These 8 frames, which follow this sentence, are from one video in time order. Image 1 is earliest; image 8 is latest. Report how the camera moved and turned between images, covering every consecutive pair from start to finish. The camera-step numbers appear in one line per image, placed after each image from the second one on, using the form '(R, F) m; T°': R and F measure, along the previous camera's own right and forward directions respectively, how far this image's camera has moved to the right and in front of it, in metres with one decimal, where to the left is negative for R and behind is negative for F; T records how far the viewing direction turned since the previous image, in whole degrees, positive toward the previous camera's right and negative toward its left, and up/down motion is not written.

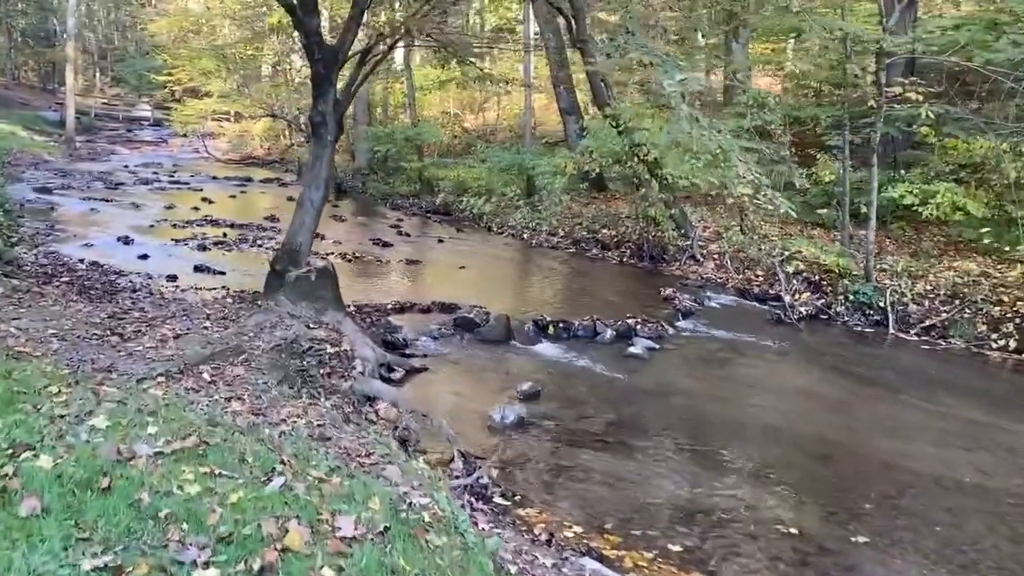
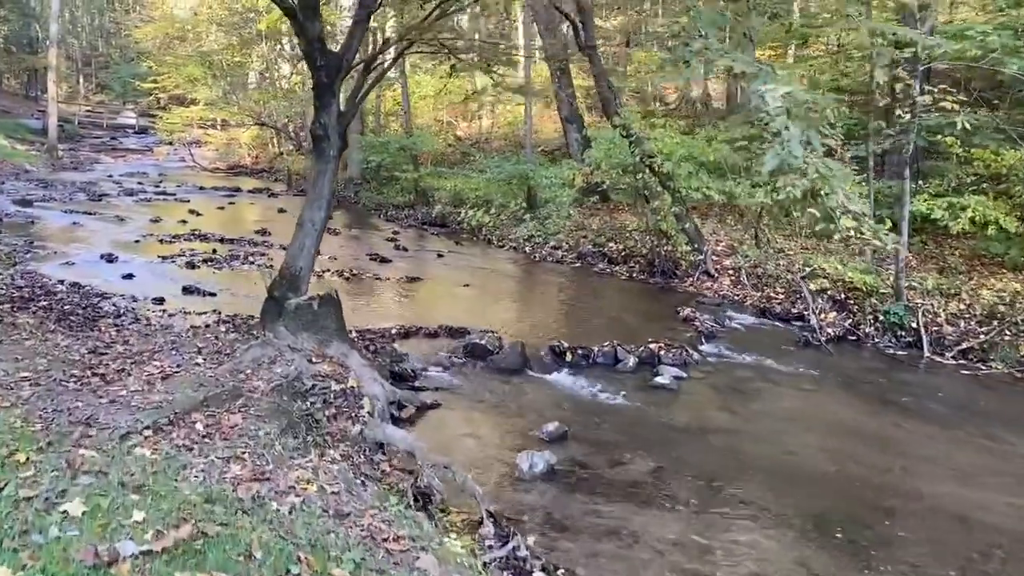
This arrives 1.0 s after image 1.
(-0.3, +0.8) m; +1°
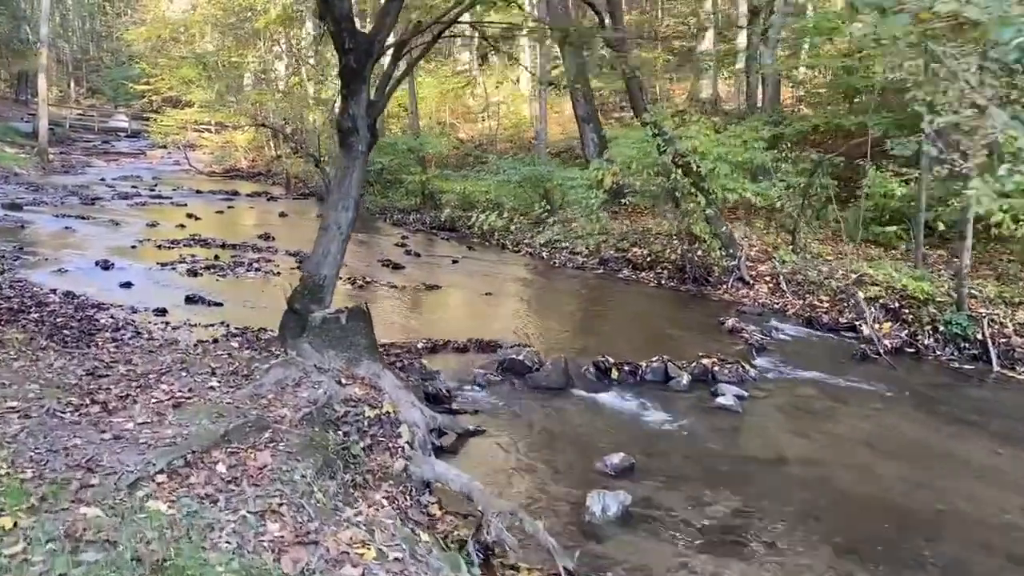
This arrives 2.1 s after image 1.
(-0.5, +1.0) m; +1°
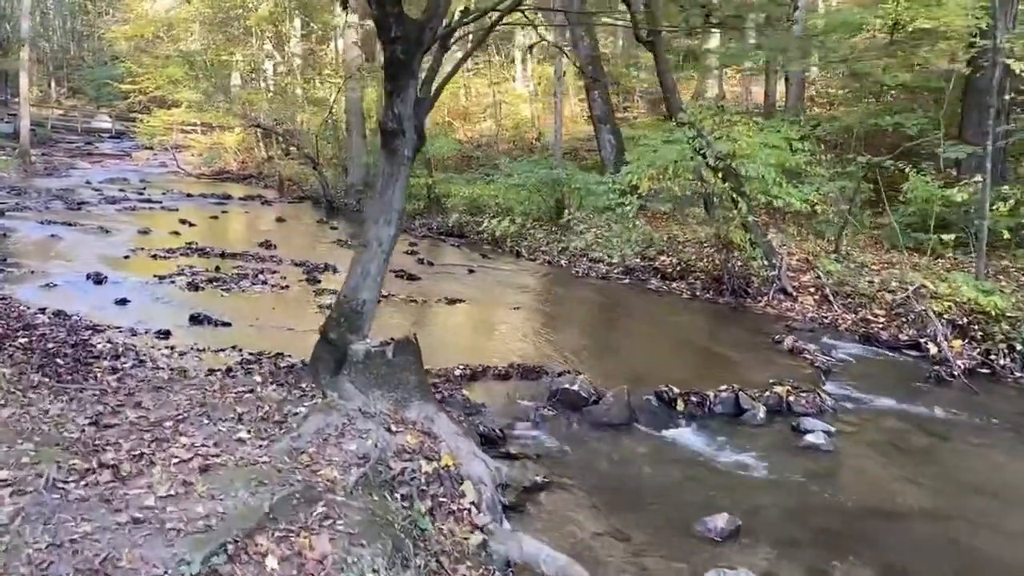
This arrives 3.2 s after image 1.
(-0.7, +1.1) m; +1°
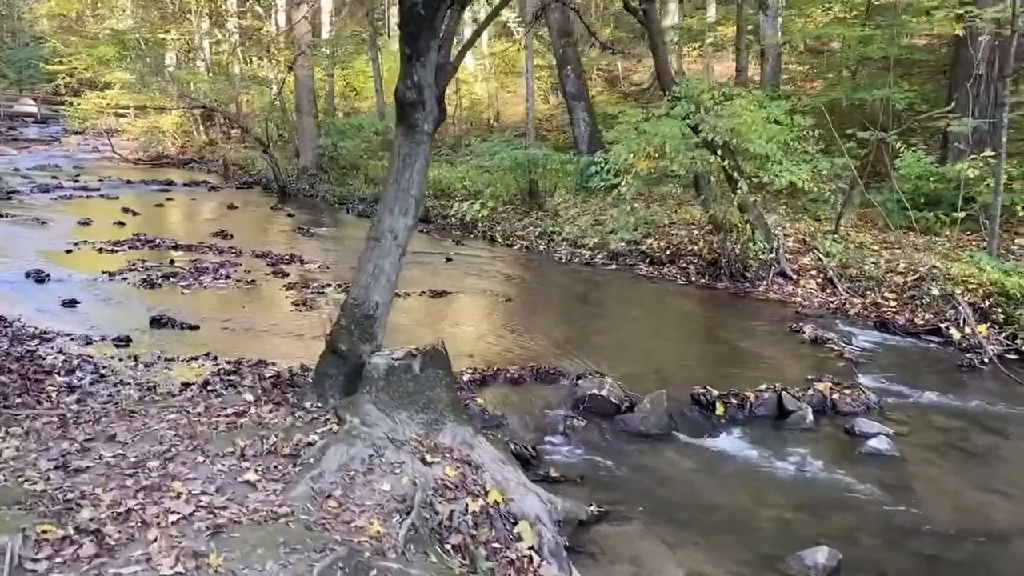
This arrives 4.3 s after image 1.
(-0.7, +1.0) m; +4°
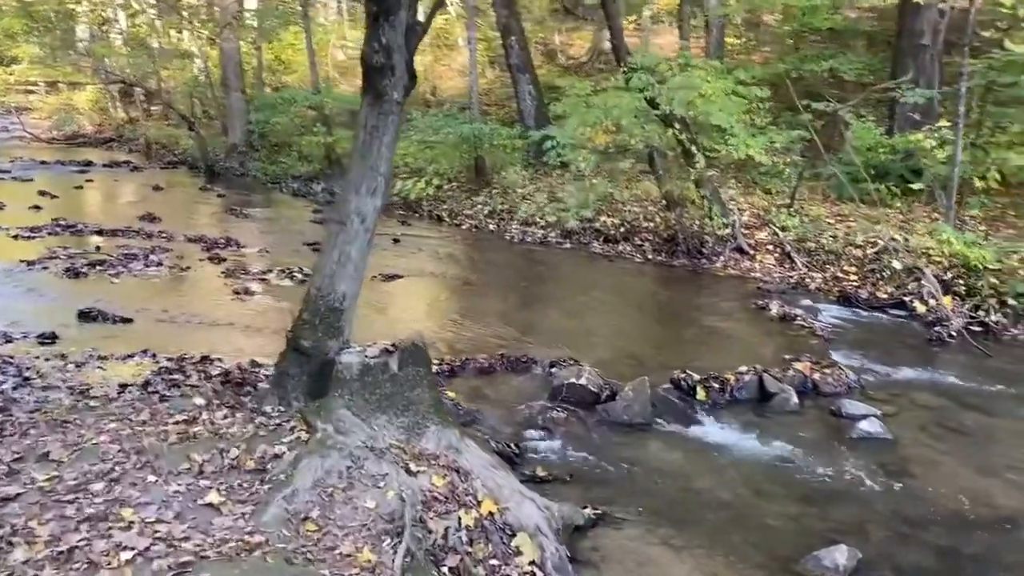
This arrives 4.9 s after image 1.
(-0.3, +0.5) m; +4°
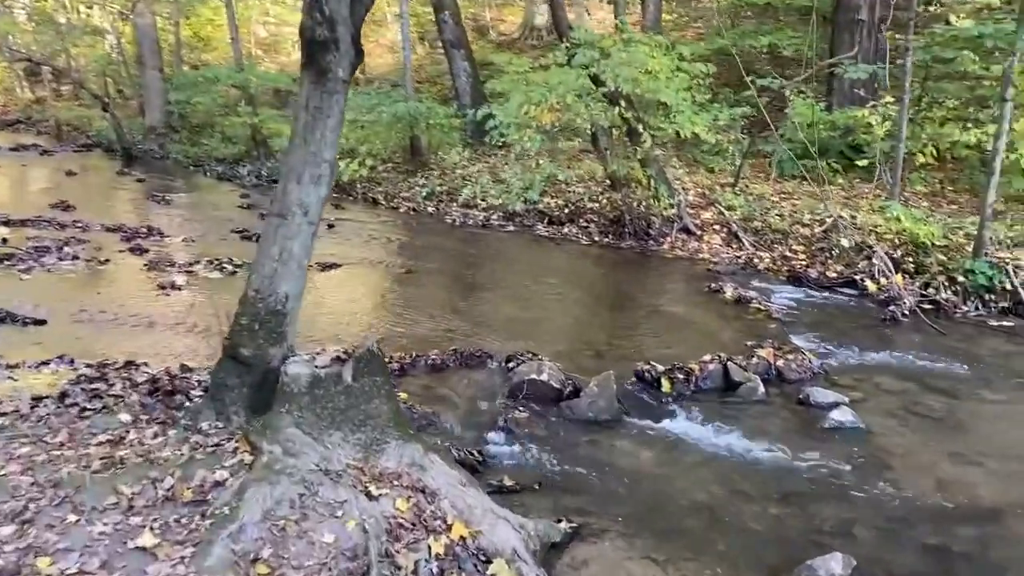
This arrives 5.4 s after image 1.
(-0.2, +0.5) m; +4°
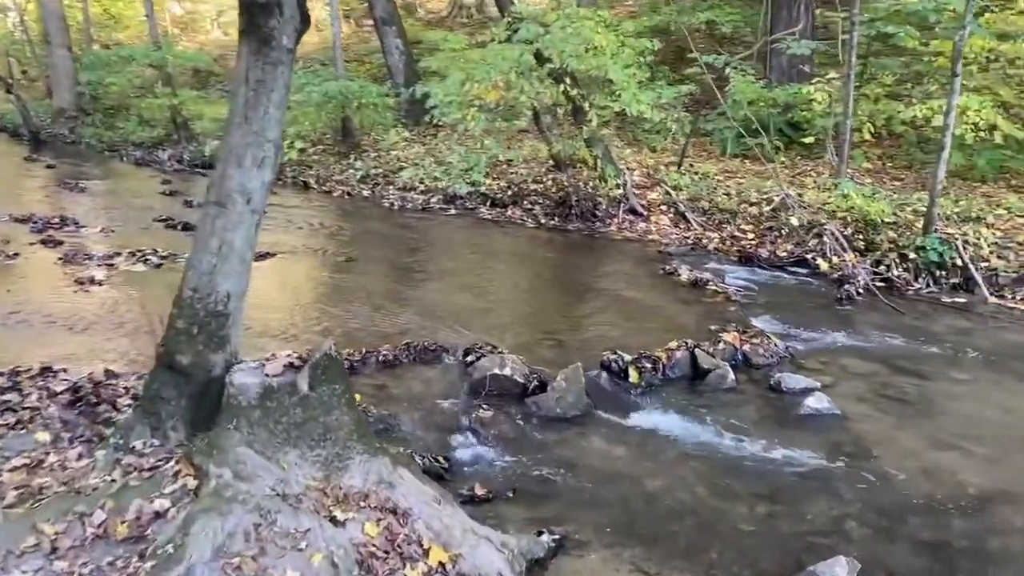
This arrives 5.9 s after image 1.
(-0.2, +0.5) m; +5°
